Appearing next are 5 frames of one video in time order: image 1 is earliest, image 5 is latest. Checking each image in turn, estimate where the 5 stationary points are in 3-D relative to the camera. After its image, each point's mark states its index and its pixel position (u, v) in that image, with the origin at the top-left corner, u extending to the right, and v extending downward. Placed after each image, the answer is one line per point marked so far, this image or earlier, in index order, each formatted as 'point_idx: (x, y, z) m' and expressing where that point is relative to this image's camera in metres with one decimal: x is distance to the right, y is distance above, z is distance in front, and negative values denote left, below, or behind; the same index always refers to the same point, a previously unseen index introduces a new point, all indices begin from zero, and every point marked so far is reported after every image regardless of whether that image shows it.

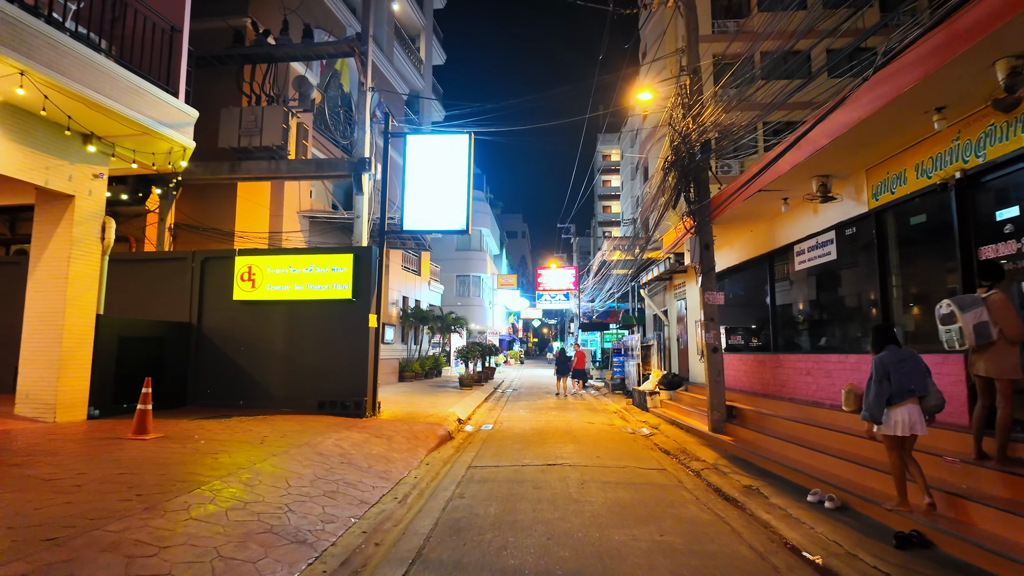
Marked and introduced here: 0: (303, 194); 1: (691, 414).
0: (-5.6, +2.6, +15.9) m
1: (+3.7, -2.6, +12.2) m
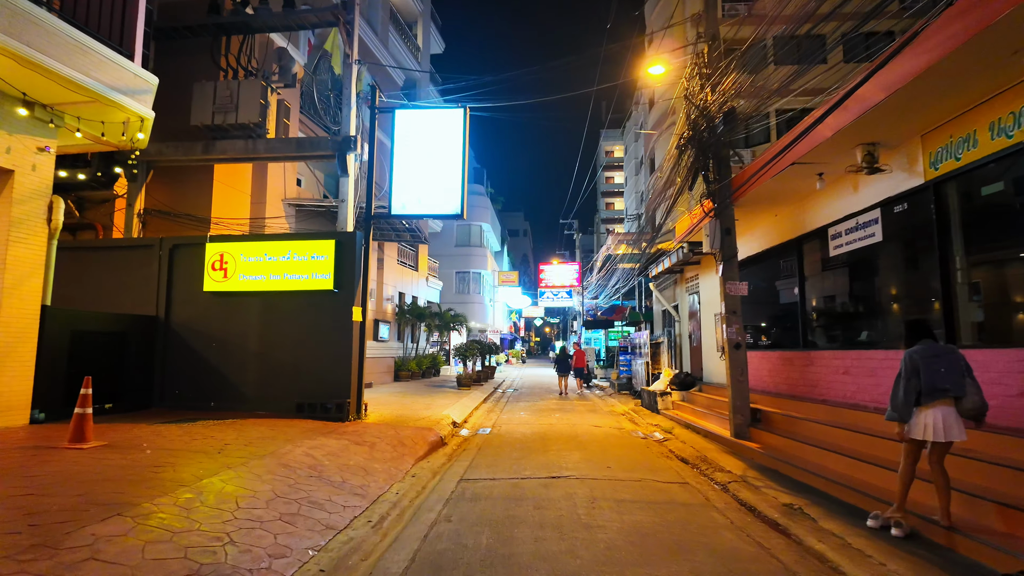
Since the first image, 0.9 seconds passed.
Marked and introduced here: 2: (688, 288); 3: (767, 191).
0: (-5.6, +2.7, +14.8) m
1: (+3.7, -2.5, +11.1) m
2: (+4.6, 0.0, +15.2) m
3: (+4.0, +1.5, +9.1) m
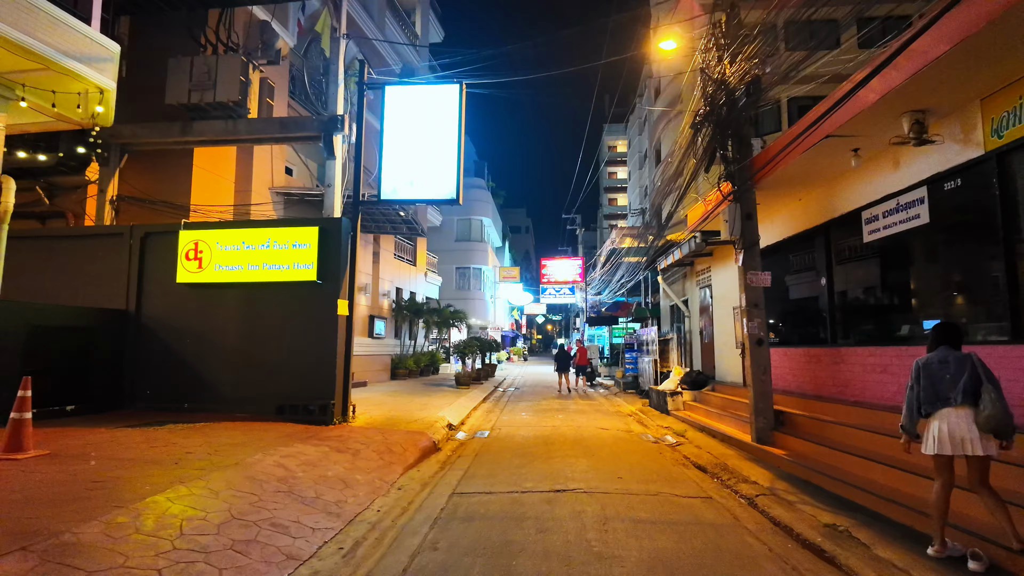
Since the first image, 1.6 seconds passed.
0: (-5.6, +2.9, +14.0) m
1: (+3.7, -2.3, +10.3) m
2: (+4.6, +0.1, +14.4) m
3: (+4.0, +1.6, +8.2) m
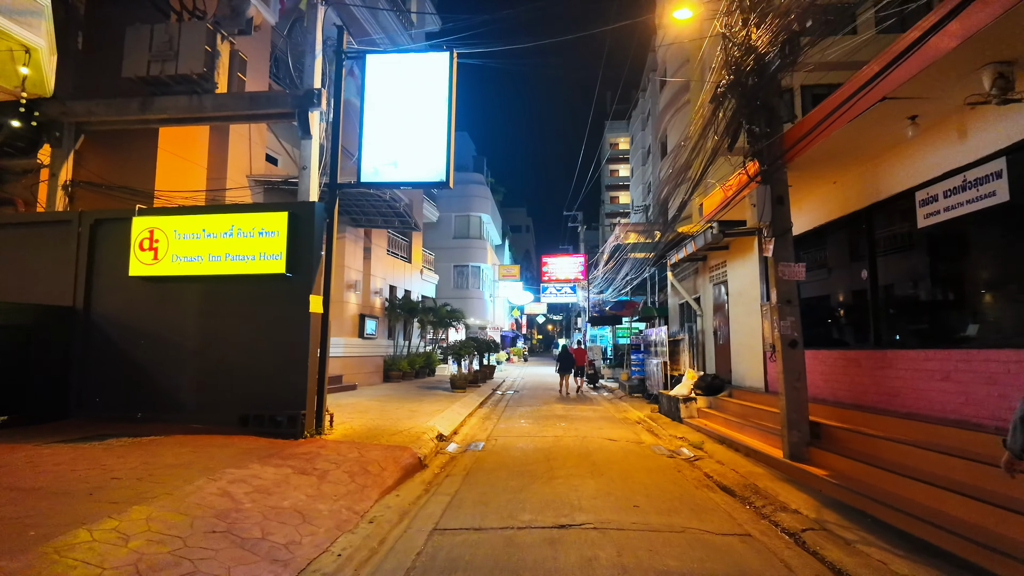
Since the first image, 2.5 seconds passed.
0: (-5.6, +3.0, +12.9) m
1: (+3.7, -2.2, +9.2) m
2: (+4.6, +0.2, +13.3) m
3: (+3.9, +1.7, +7.1) m
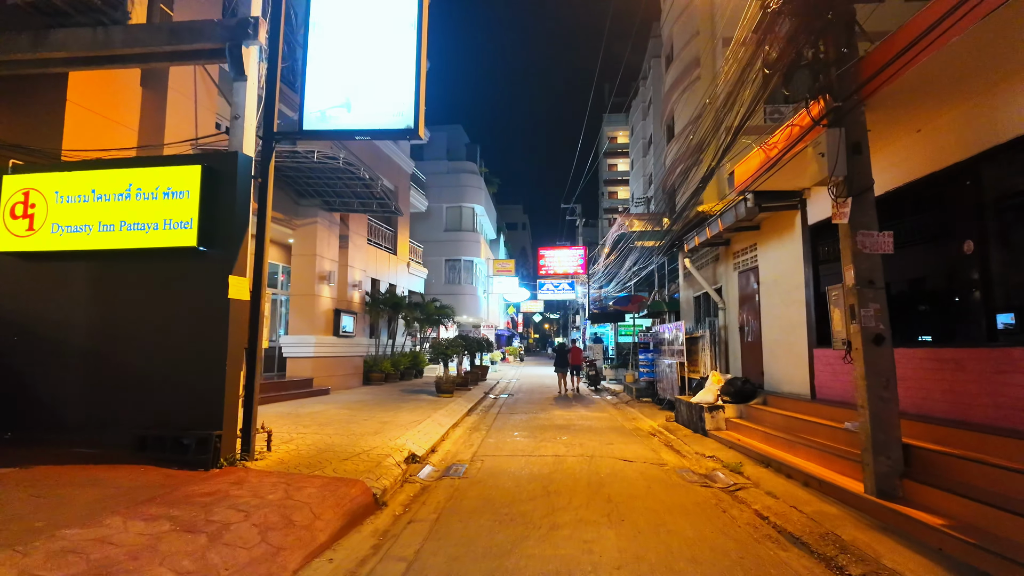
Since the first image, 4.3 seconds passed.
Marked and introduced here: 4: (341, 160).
0: (-5.8, +3.2, +11.0) m
1: (+3.5, -2.0, +7.3) m
2: (+4.4, +0.5, +11.4) m
3: (+3.8, +2.0, +5.2) m
4: (-3.8, +2.8, +12.7) m
